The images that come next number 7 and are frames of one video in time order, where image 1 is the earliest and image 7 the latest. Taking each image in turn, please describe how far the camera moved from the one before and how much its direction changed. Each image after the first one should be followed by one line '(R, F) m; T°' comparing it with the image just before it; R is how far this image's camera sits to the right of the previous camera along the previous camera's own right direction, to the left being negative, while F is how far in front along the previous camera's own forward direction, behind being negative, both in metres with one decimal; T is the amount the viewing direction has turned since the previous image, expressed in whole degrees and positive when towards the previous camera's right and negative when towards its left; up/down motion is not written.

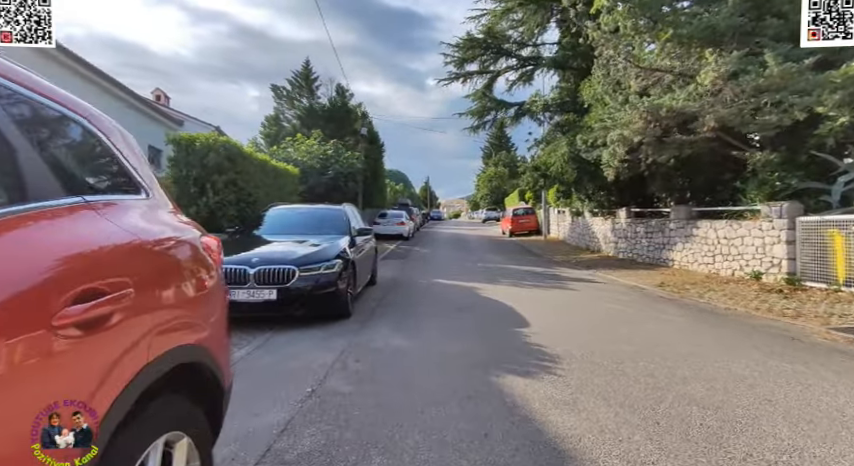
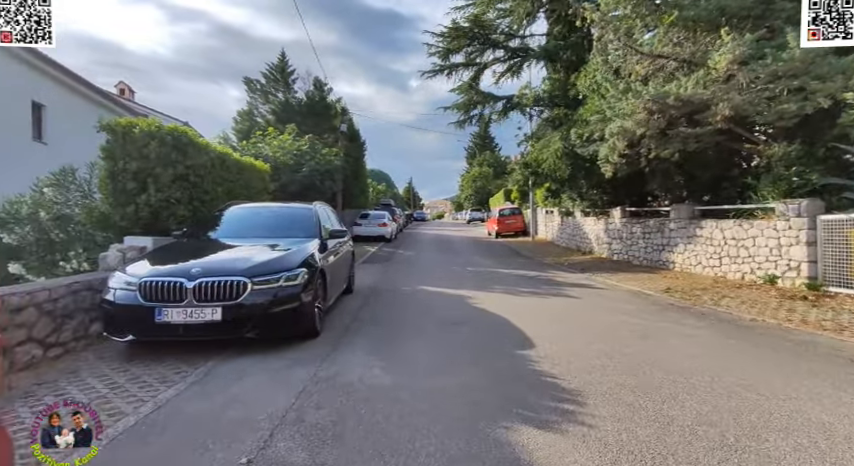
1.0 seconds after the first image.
(0.0, +1.1) m; +2°
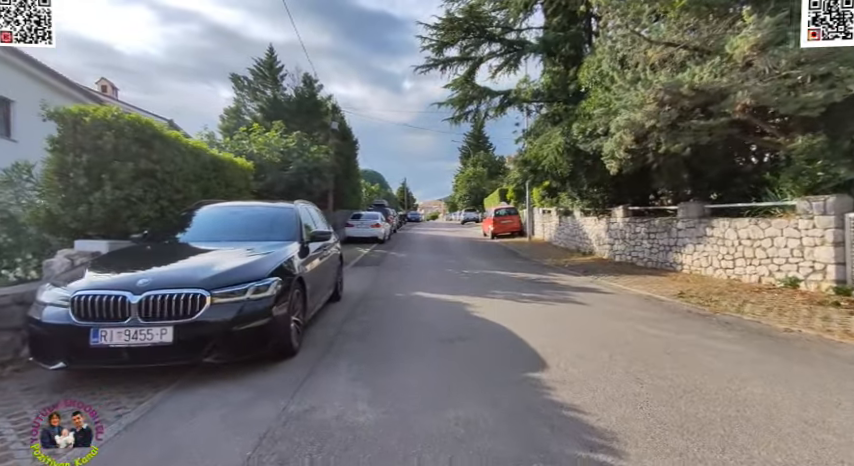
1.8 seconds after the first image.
(0.0, +0.7) m; +1°
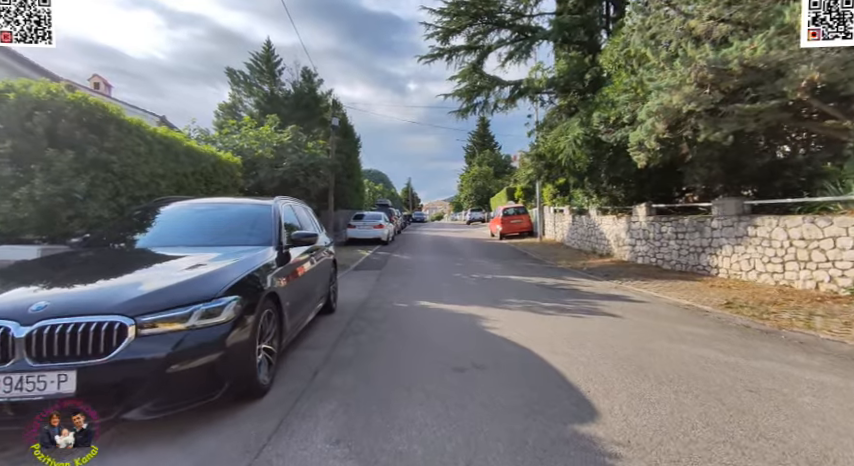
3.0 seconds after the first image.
(0.0, +1.1) m; -1°
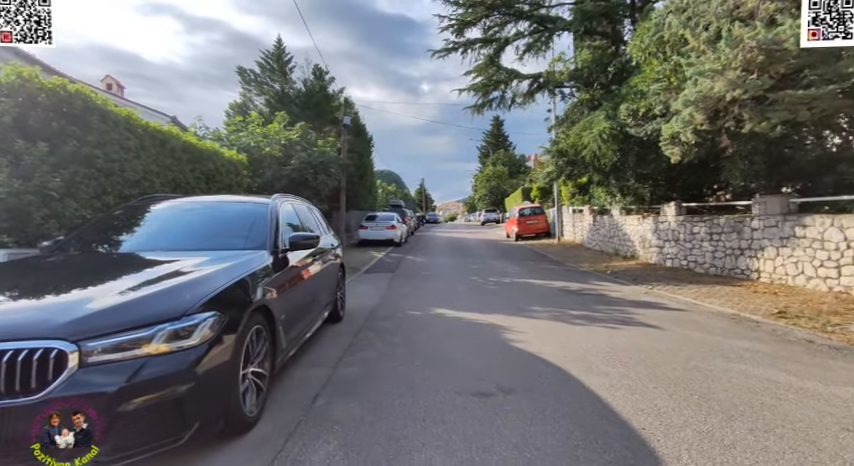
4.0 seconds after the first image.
(0.0, +0.6) m; -2°
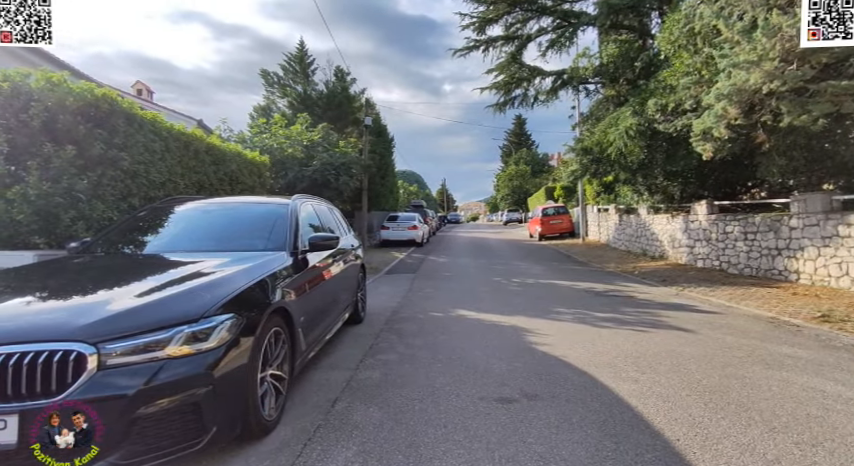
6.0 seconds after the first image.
(0.0, +0.1) m; -3°
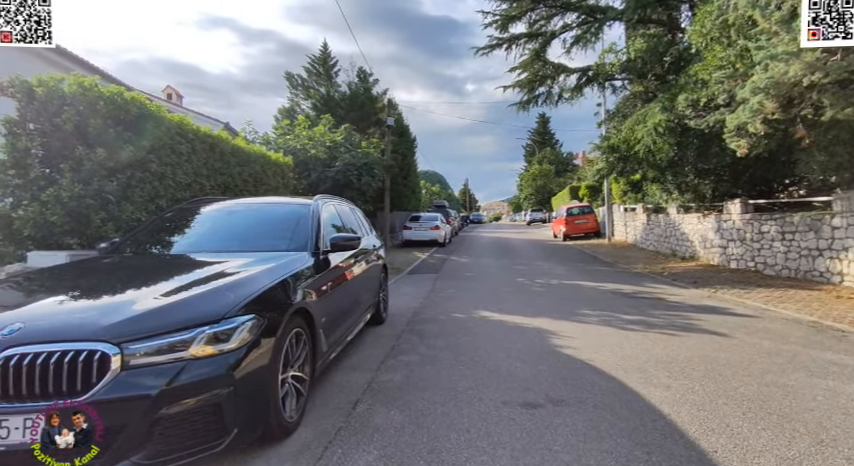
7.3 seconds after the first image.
(0.0, +0.1) m; -3°
